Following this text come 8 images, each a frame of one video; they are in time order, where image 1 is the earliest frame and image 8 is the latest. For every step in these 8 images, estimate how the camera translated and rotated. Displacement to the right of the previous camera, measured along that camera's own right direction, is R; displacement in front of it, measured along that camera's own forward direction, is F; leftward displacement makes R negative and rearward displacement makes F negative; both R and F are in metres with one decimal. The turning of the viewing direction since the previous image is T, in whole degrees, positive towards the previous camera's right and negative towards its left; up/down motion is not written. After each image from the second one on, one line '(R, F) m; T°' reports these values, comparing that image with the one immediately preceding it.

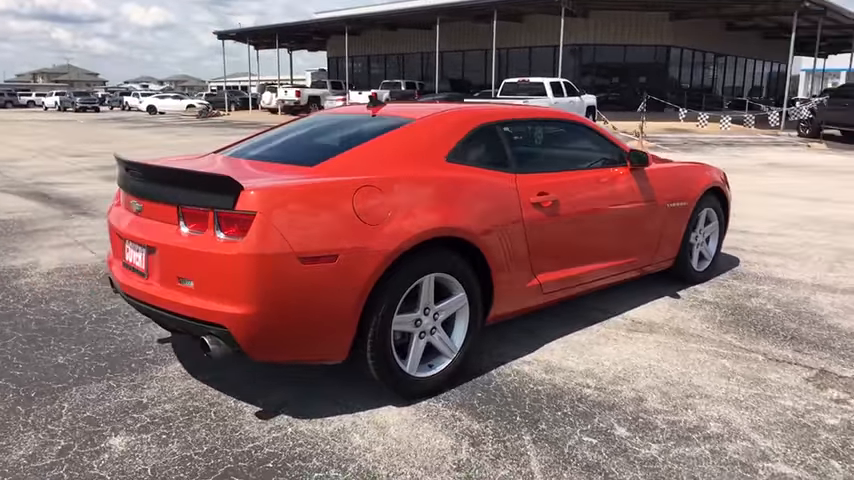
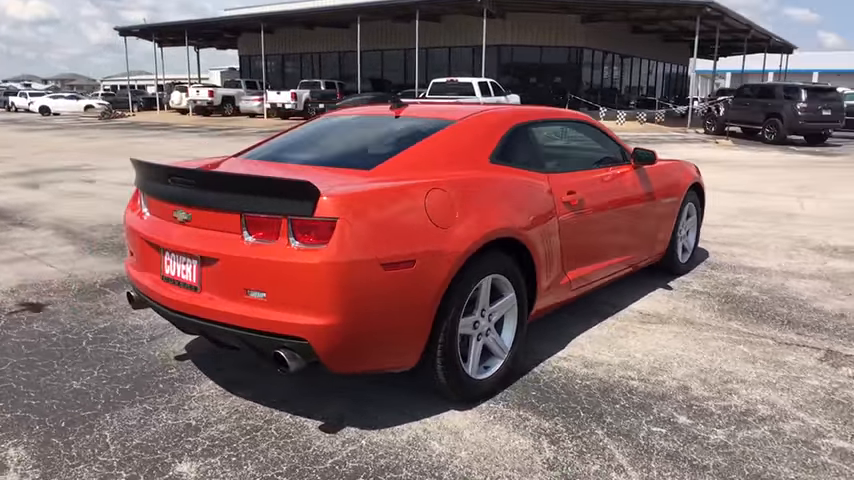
(-0.8, +0.1) m; +8°
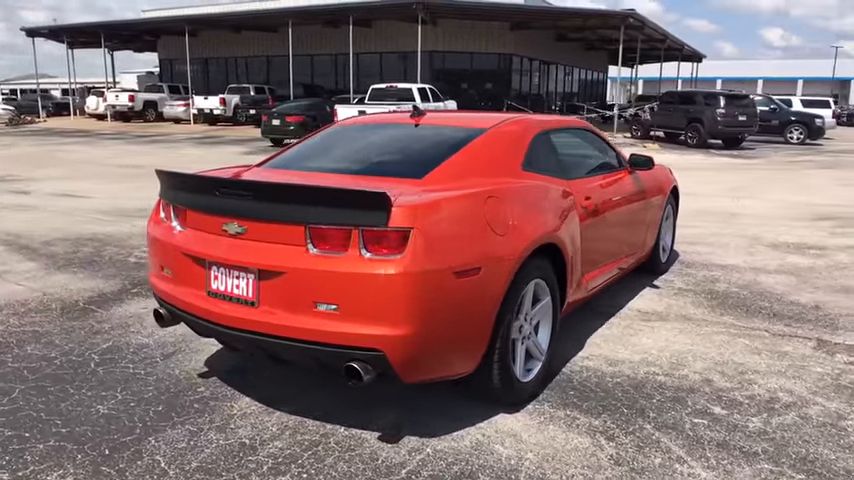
(-0.7, 0.0) m; +7°
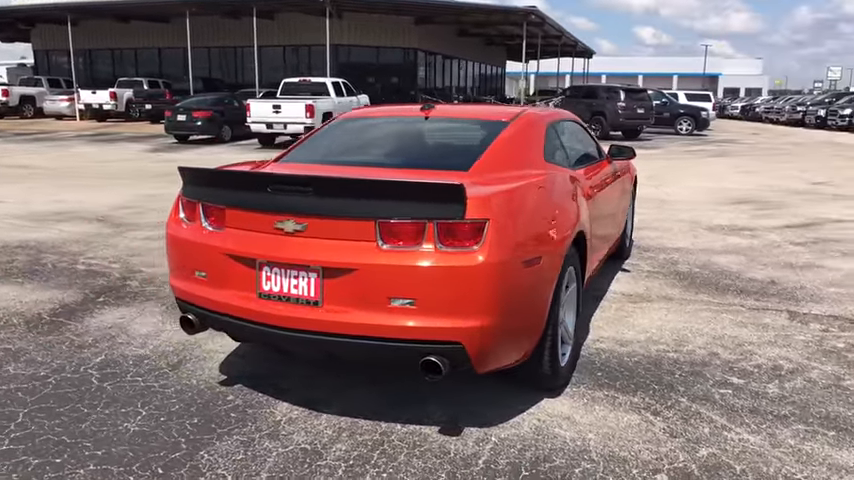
(-0.8, +0.1) m; +9°
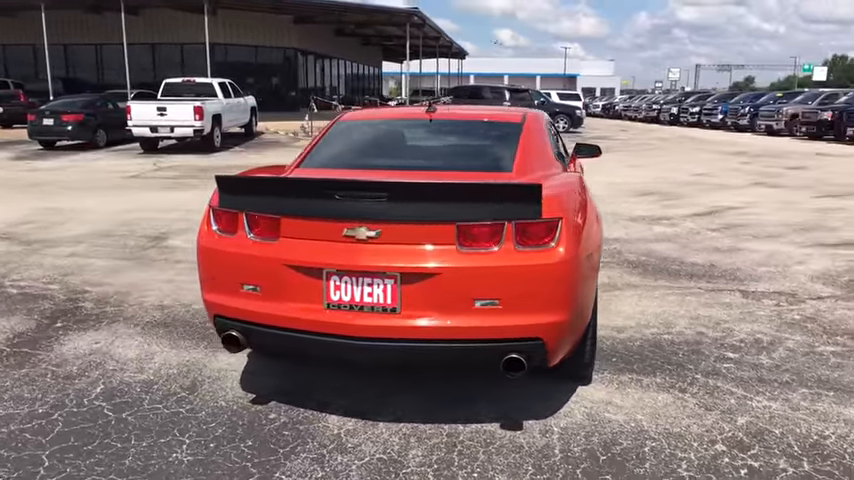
(-0.9, +0.1) m; +11°
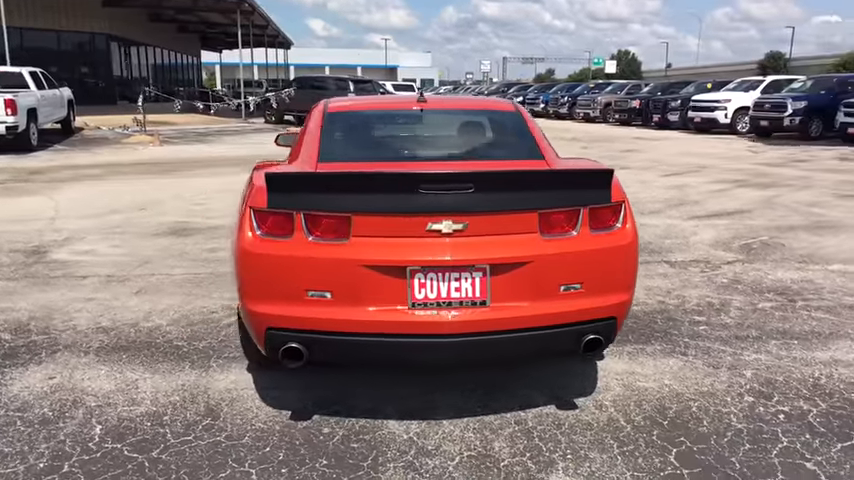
(-1.2, +0.2) m; +16°
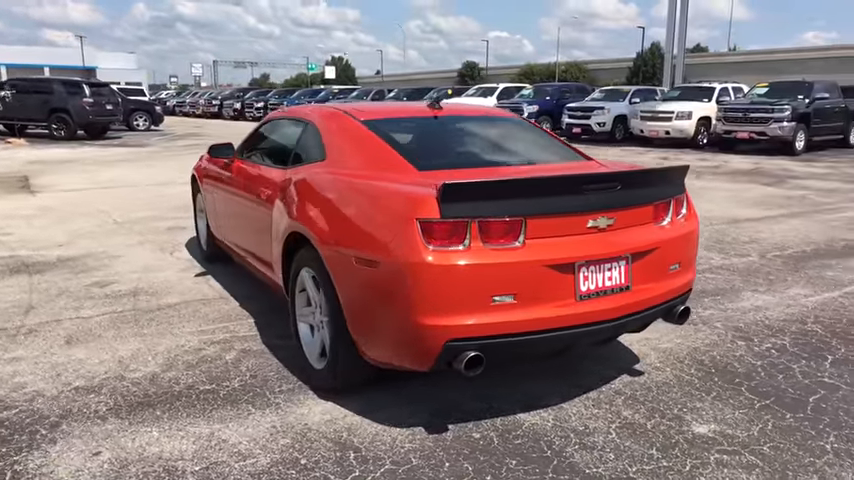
(-2.0, +0.3) m; +24°
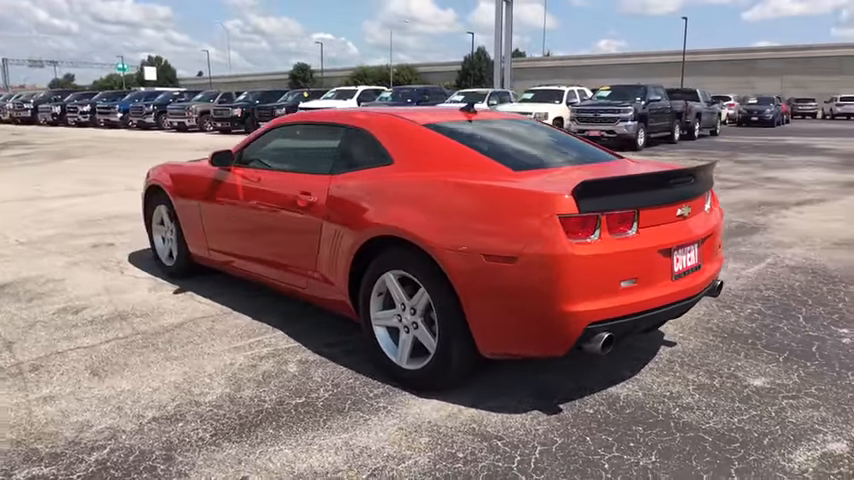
(-1.5, 0.0) m; +15°
